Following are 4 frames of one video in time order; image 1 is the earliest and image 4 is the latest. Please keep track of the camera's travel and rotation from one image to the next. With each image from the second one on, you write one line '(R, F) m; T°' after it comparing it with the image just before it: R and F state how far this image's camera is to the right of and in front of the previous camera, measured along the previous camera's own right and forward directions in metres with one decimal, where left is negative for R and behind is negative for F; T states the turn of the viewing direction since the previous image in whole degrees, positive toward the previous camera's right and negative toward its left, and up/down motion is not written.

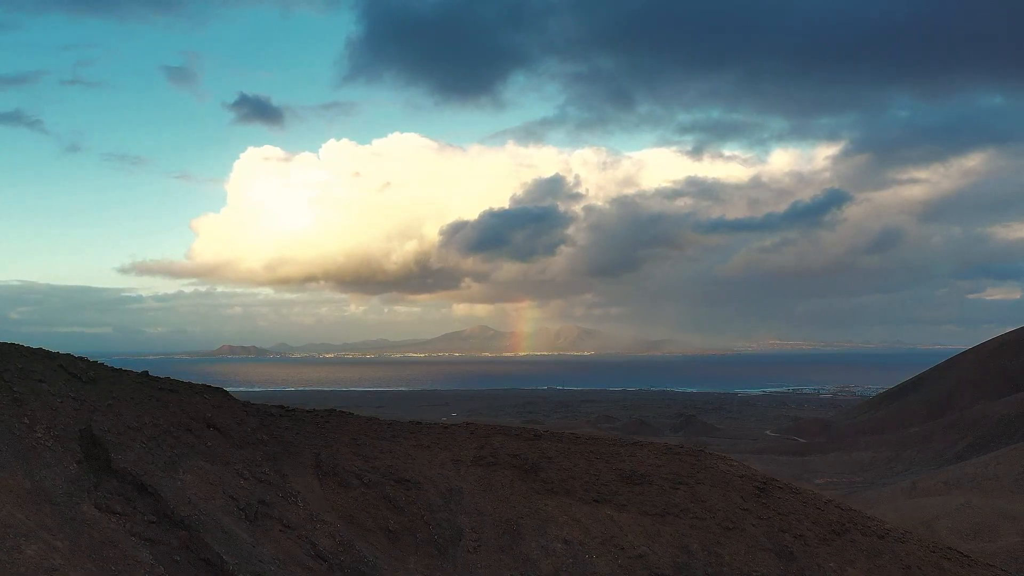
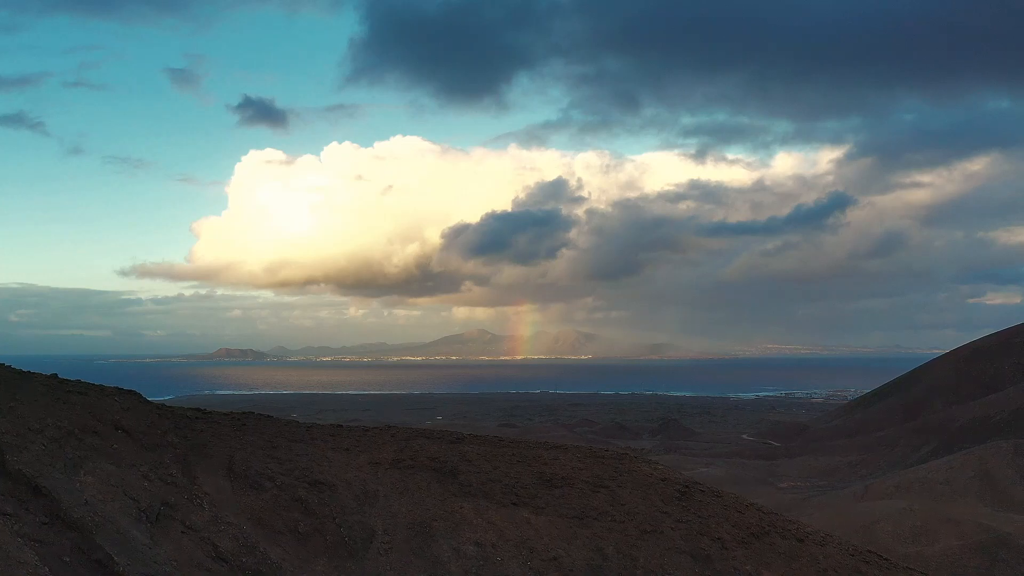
(+1.5, -0.1) m; 0°
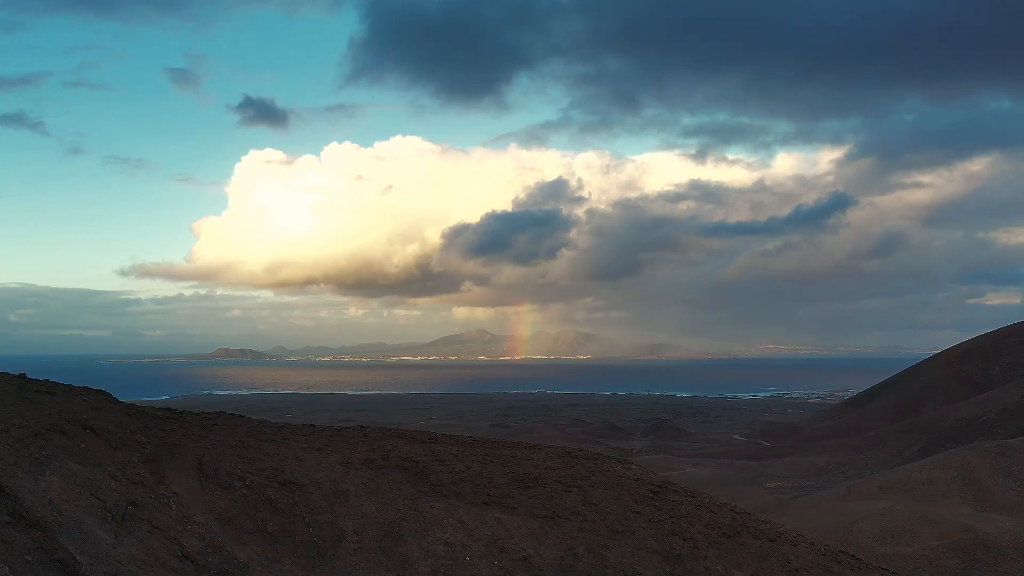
(+0.5, 0.0) m; 0°
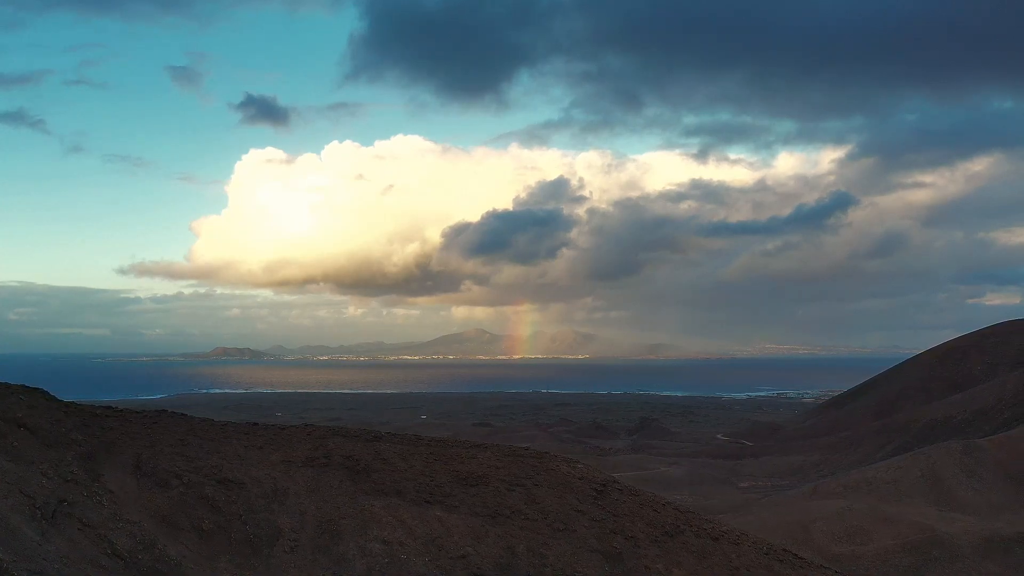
(+1.1, -0.1) m; 0°
